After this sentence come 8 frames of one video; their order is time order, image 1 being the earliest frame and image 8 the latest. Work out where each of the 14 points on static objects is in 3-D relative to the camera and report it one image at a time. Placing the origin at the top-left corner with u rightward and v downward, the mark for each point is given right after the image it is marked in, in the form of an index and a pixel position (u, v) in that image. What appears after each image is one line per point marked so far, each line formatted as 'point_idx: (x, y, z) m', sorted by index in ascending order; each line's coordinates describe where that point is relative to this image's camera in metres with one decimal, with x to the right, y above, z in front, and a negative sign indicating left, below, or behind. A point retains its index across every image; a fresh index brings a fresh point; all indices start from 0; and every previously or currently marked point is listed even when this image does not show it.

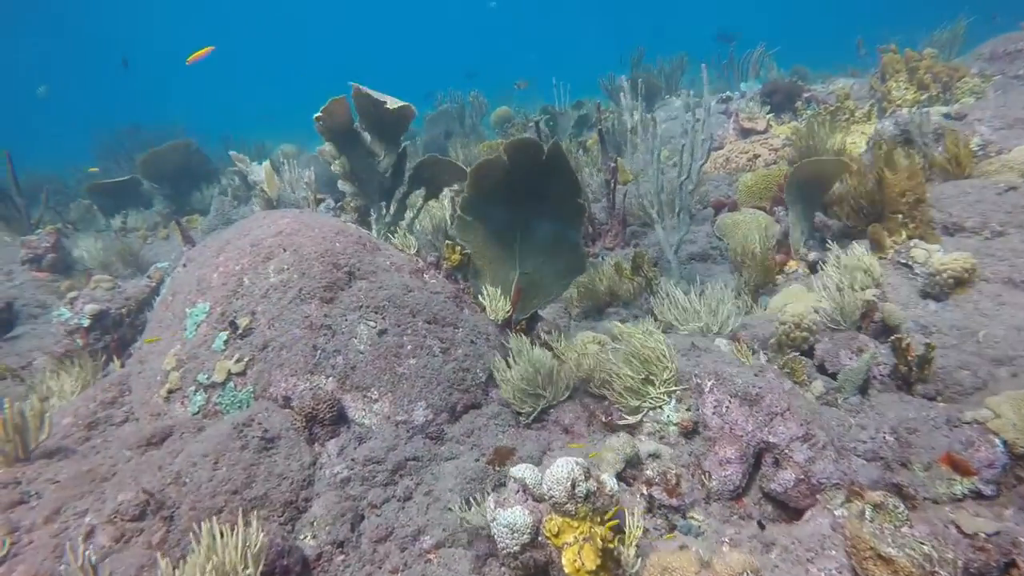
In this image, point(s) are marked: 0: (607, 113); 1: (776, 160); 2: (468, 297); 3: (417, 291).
0: (+1.5, +2.6, +10.0) m
1: (+2.8, +1.3, +7.0) m
2: (-0.3, -0.1, +4.3) m
3: (-0.6, 0.0, +4.0) m
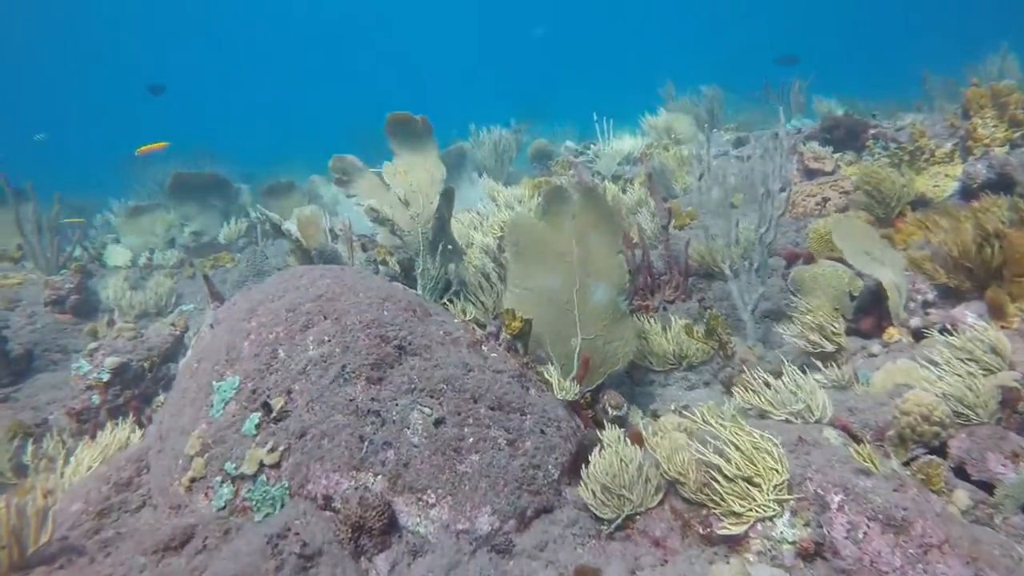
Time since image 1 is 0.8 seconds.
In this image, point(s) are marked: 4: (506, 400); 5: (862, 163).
0: (+2.0, +2.0, +9.5) m
1: (+3.3, +0.8, +6.4) m
2: (+0.1, -0.5, +3.7) m
3: (-0.2, -0.4, +3.5) m
4: (0.0, -0.6, +3.4) m
5: (+3.8, +1.3, +7.1) m
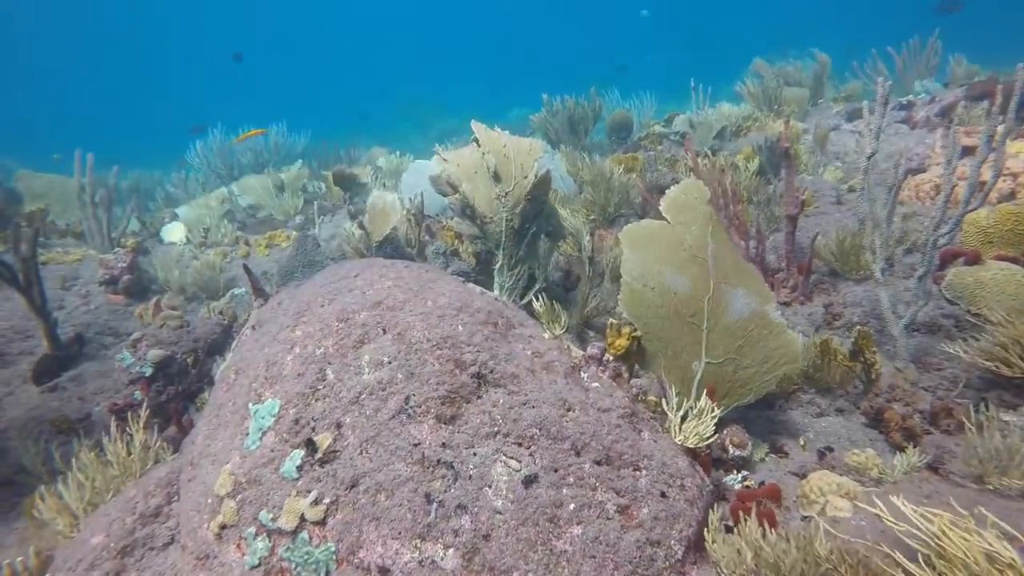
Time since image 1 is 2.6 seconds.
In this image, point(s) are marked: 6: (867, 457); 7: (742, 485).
0: (+3.0, +2.1, +8.4) m
1: (+4.0, +0.8, +5.2) m
2: (+0.6, -0.5, +2.9) m
3: (+0.3, -0.5, +2.7) m
4: (+0.4, -0.6, +2.6) m
5: (+4.6, +1.3, +5.9) m
6: (+1.7, -0.8, +3.2) m
7: (+1.2, -1.0, +3.3) m
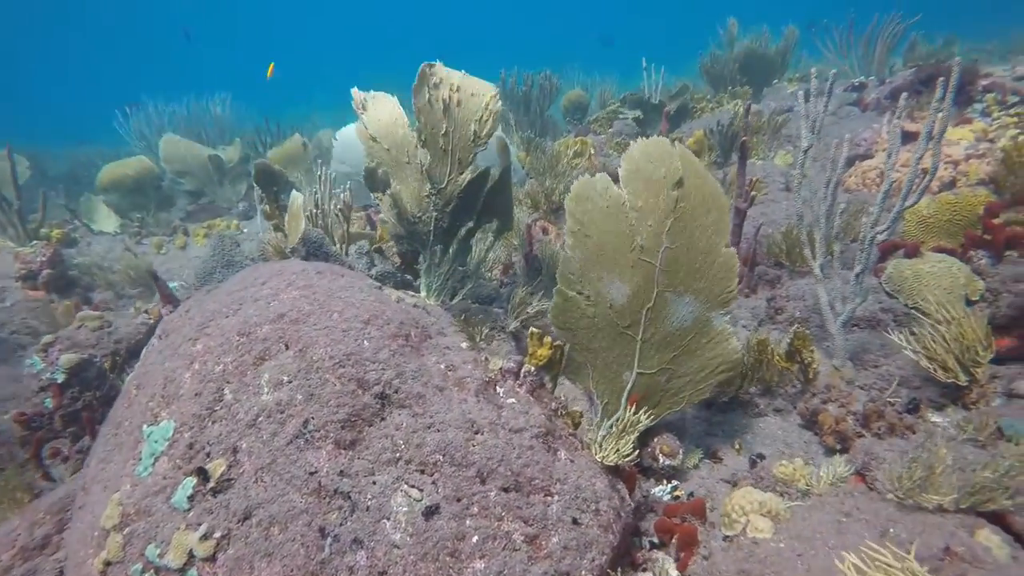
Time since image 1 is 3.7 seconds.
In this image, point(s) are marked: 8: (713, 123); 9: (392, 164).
0: (+2.4, +2.3, +8.2) m
1: (+3.5, +0.8, +5.2) m
2: (+0.2, -0.6, +2.8) m
3: (-0.1, -0.6, +2.5) m
4: (0.0, -0.7, +2.5) m
5: (+4.0, +1.4, +5.8) m
6: (+1.4, -0.9, +3.2) m
7: (+0.8, -1.0, +3.2) m
8: (+2.3, +1.9, +7.4) m
9: (-0.7, +0.7, +3.8) m
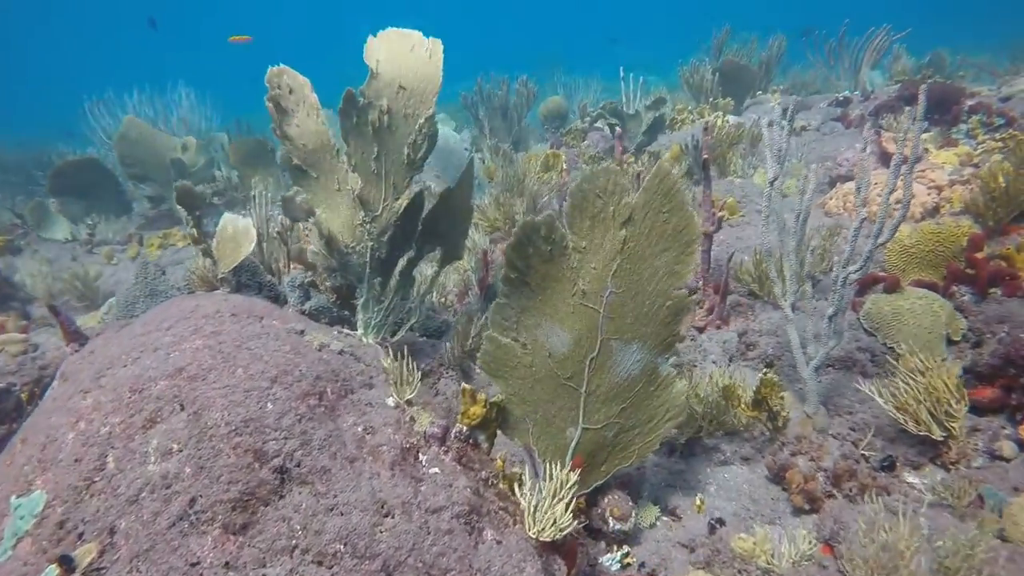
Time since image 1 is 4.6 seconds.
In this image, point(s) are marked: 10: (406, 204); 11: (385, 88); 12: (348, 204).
0: (+2.1, +2.1, +7.9) m
1: (+3.2, +0.6, +4.9) m
2: (-0.1, -0.8, +2.5) m
3: (-0.4, -0.8, +2.2) m
4: (-0.2, -0.9, +2.1) m
5: (+3.7, +1.2, +5.6) m
6: (+1.1, -1.1, +2.9) m
7: (+0.5, -1.2, +2.9) m
8: (+1.9, +1.6, +7.2) m
9: (-1.0, +0.5, +3.5) m
10: (-0.6, +0.4, +3.5) m
11: (-0.7, +1.0, +3.4) m
12: (-0.9, +0.4, +3.5) m
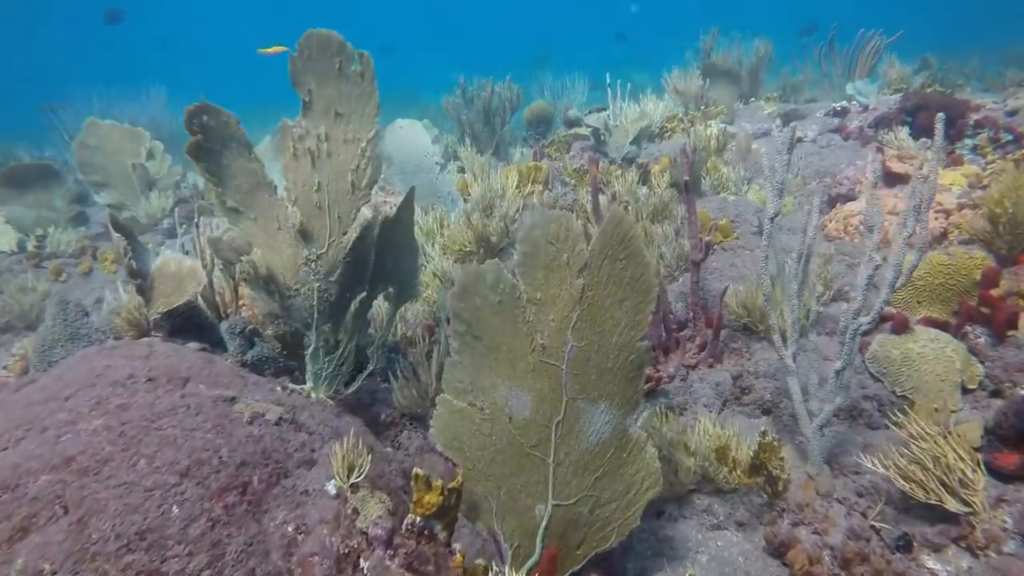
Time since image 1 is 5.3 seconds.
0: (+1.9, +1.9, +7.5) m
1: (+3.0, +0.4, +4.6) m
2: (-0.2, -1.0, +2.1) m
3: (-0.5, -1.0, +1.8) m
4: (-0.4, -1.1, +1.7) m
5: (+3.6, +1.0, +5.2) m
6: (+0.9, -1.3, +2.5) m
7: (+0.3, -1.5, +2.5) m
8: (+1.7, +1.4, +6.8) m
9: (-1.1, +0.3, +3.1) m
10: (-0.7, +0.2, +3.0) m
11: (-0.8, +0.8, +3.0) m
12: (-1.0, +0.2, +3.0) m
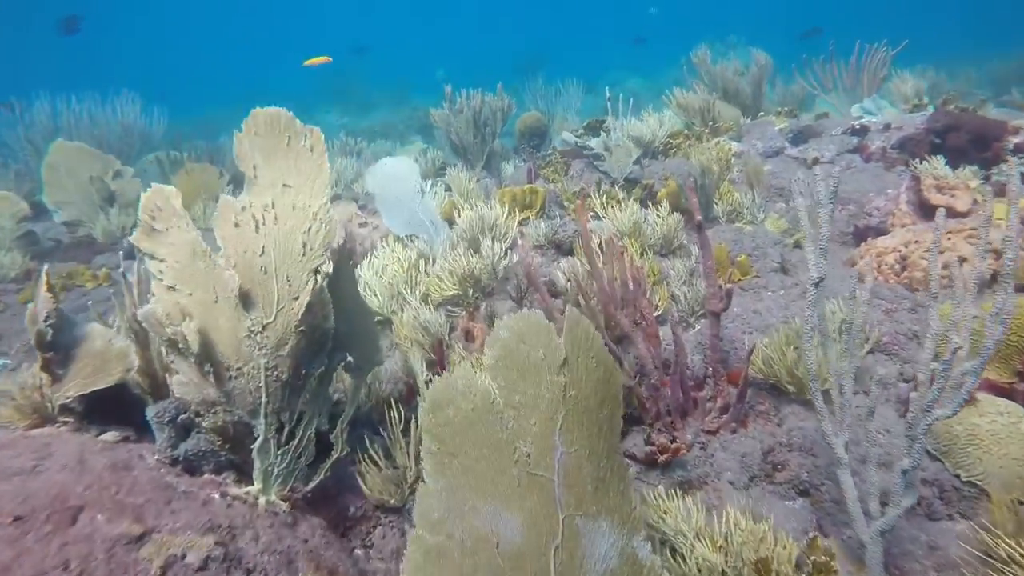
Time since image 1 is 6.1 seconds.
0: (+1.8, +1.5, +7.0) m
1: (+3.0, +0.1, +4.0) m
2: (-0.2, -1.3, +1.5) m
3: (-0.5, -1.3, +1.2) m
4: (-0.3, -1.4, +1.1) m
5: (+3.5, +0.6, +4.7) m
6: (+0.9, -1.6, +1.9) m
7: (+0.3, -1.8, +1.9) m
8: (+1.7, +1.1, +6.2) m
9: (-1.2, 0.0, +2.4) m
10: (-0.7, -0.1, +2.4) m
11: (-0.8, +0.5, +2.4) m
12: (-1.0, -0.1, +2.4) m
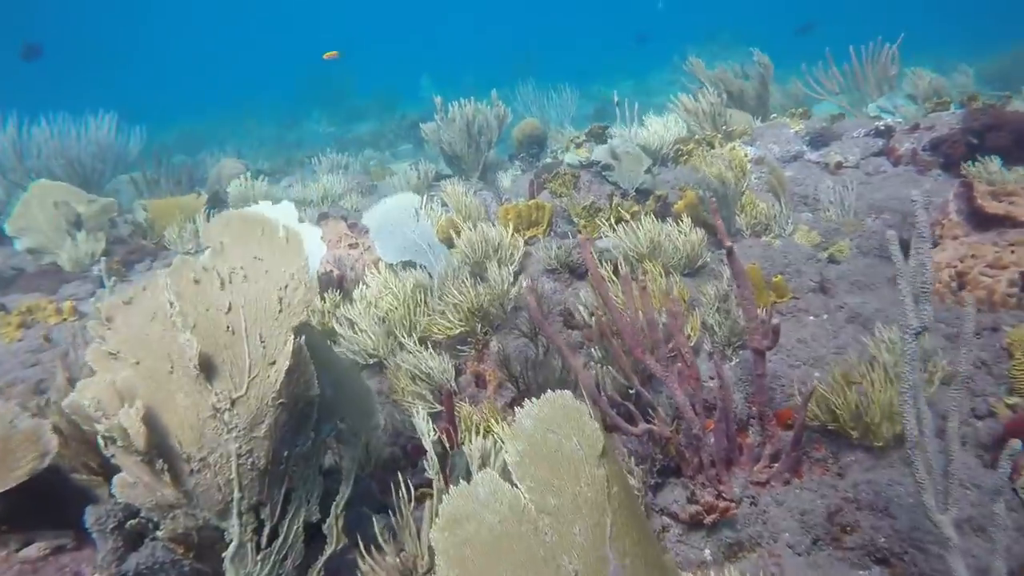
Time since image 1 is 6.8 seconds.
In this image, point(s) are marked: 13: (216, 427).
0: (+1.8, +1.4, +6.5) m
1: (+3.1, -0.1, +3.6) m
2: (-0.1, -1.5, +0.9) m
3: (-0.3, -1.5, +0.7) m
4: (-0.2, -1.6, +0.6) m
5: (+3.6, +0.5, +4.3) m
6: (+1.1, -1.8, +1.4) m
7: (+0.5, -1.9, +1.4) m
8: (+1.7, +1.0, +5.7) m
9: (-1.1, -0.2, +1.9) m
10: (-0.6, -0.3, +1.9) m
11: (-0.7, +0.3, +1.9) m
12: (-0.9, -0.3, +1.9) m
13: (-0.8, -0.4, +1.9) m
